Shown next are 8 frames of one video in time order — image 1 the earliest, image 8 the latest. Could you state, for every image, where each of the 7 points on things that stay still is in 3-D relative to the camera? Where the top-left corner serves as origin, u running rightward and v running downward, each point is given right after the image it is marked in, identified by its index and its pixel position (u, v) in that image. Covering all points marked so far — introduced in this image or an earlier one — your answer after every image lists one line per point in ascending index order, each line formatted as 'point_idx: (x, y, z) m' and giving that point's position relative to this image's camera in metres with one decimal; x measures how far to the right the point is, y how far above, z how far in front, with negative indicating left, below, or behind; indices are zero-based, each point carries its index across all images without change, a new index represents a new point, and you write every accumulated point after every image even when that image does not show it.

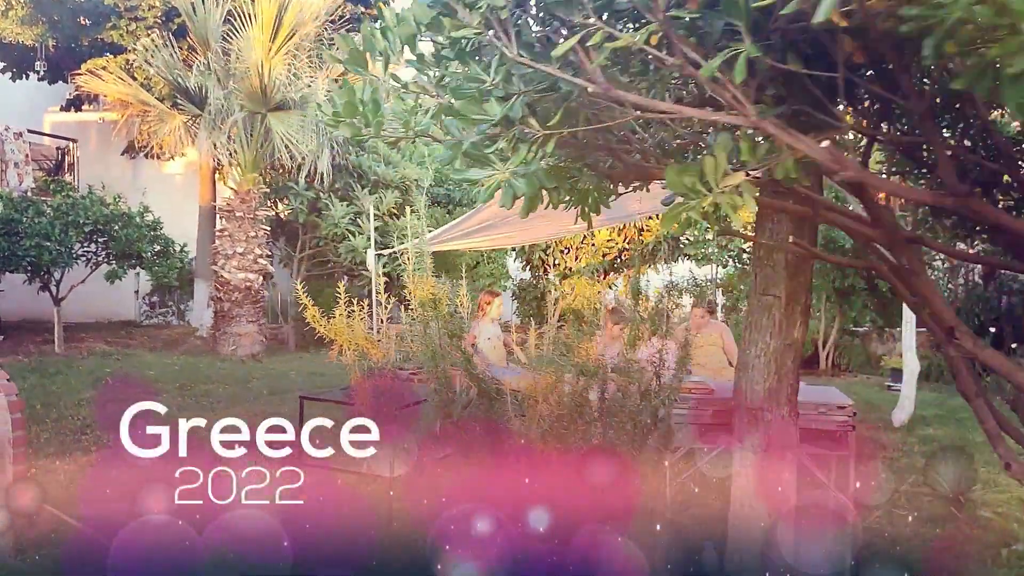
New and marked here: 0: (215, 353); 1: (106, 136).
0: (-1.5, -0.3, +4.6) m
1: (-2.0, +0.7, +4.5) m
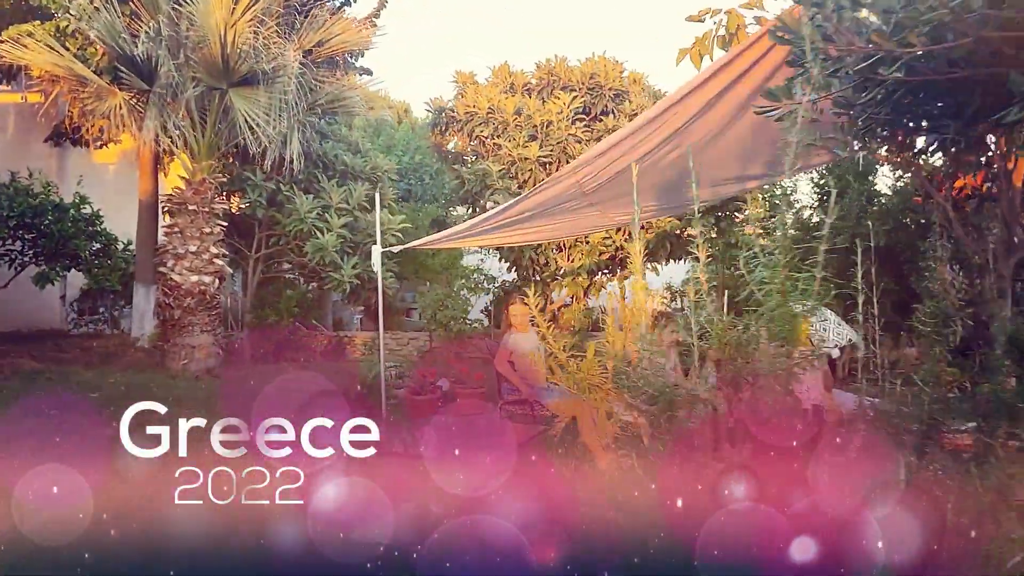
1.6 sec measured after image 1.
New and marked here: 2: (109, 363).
0: (-1.5, -0.3, +3.9) m
1: (-2.0, +0.7, +3.7) m
2: (-1.7, -0.3, +3.8) m
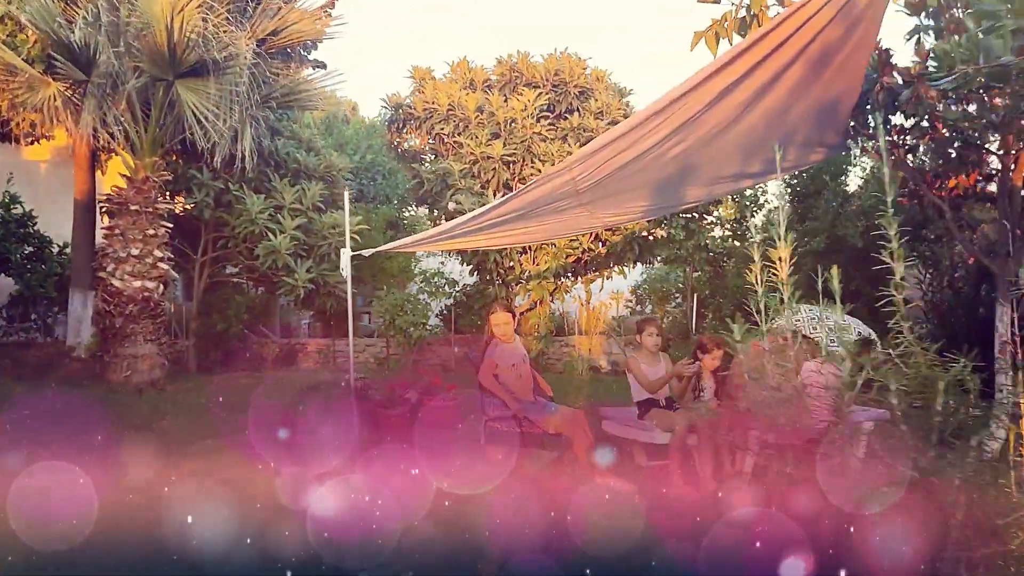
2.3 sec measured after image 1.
0: (-1.6, -0.4, +3.6) m
1: (-2.1, +0.7, +3.4) m
2: (-1.8, -0.3, +3.5) m
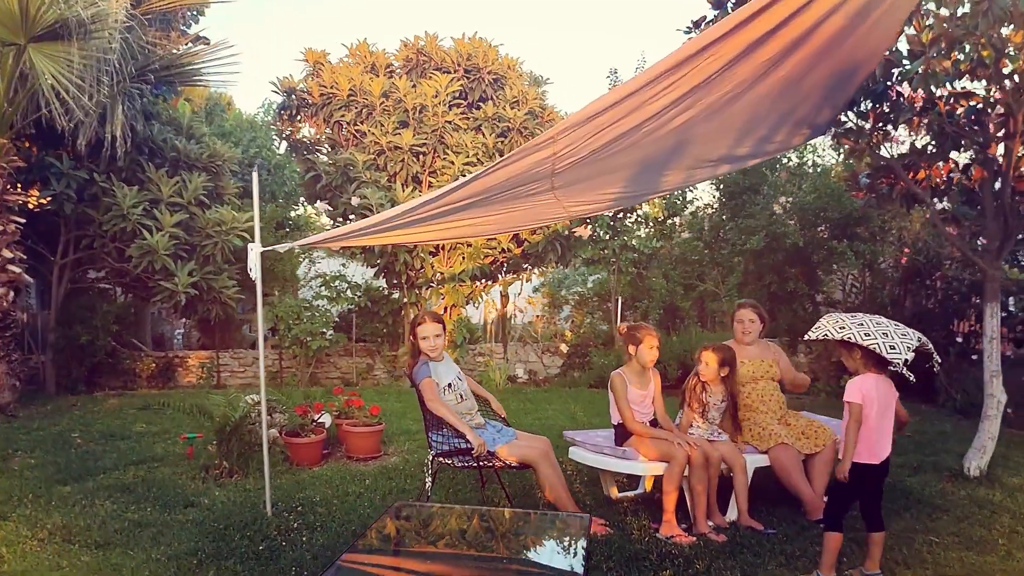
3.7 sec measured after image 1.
0: (-1.8, -0.4, +2.9) m
1: (-2.3, +0.7, +2.7) m
2: (-2.0, -0.4, +2.8) m
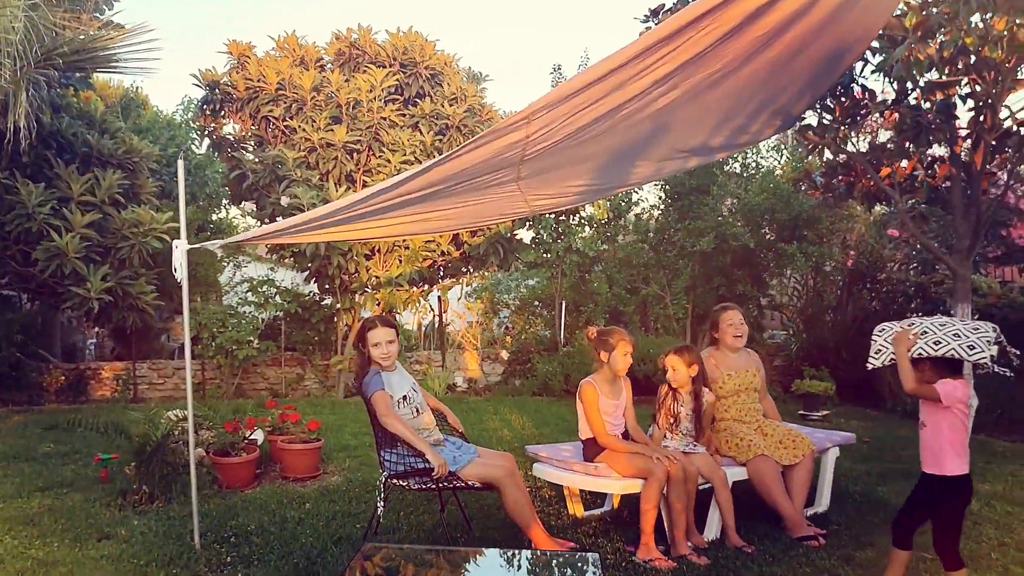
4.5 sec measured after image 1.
0: (-1.9, -0.4, +2.5) m
1: (-2.4, +0.6, +2.3) m
2: (-2.2, -0.4, +2.4) m
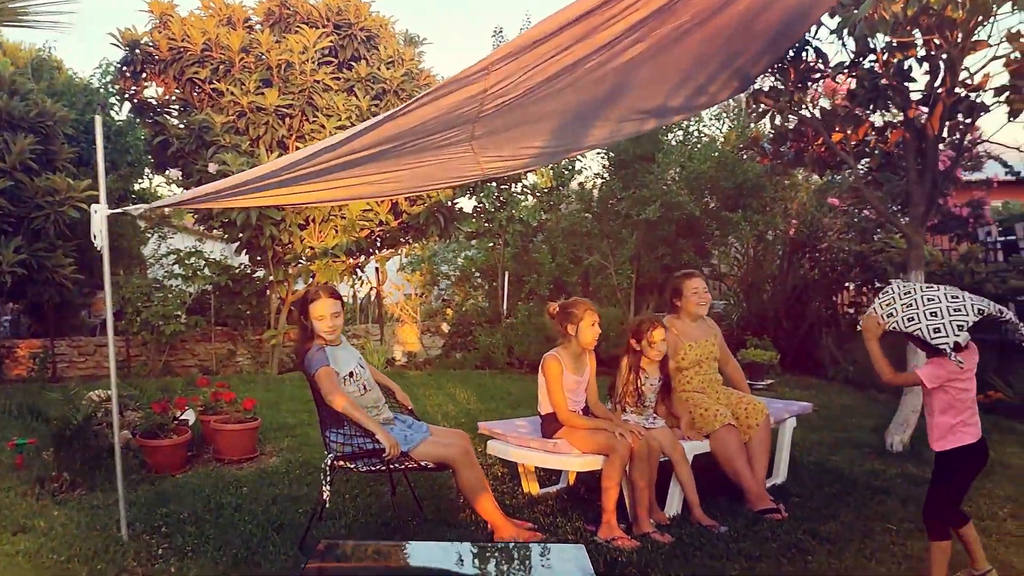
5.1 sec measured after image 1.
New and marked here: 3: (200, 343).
0: (-2.1, -0.3, +2.3) m
1: (-2.5, +0.7, +2.0) m
2: (-2.3, -0.3, +2.2) m
3: (-1.4, -0.2, +4.1) m
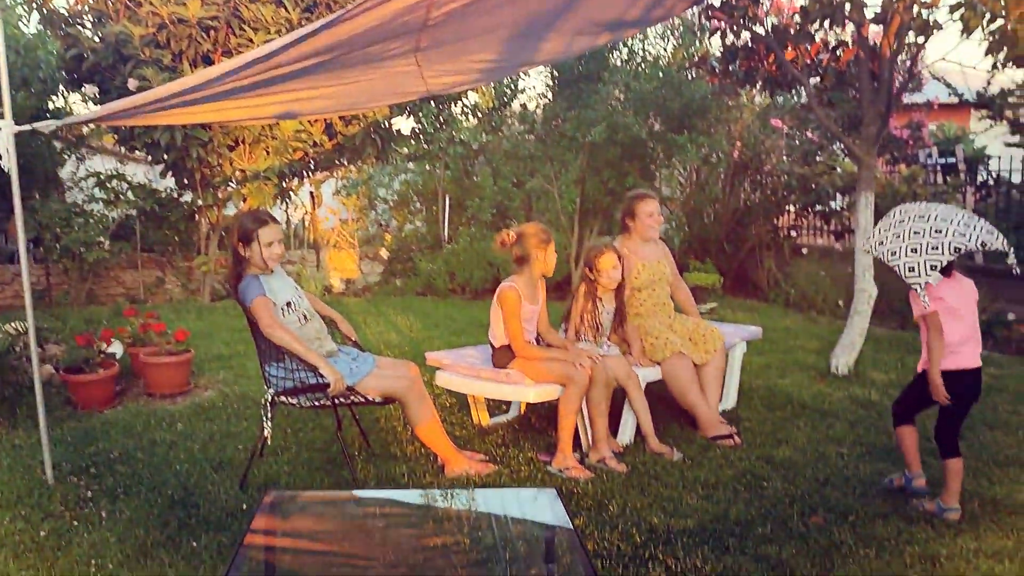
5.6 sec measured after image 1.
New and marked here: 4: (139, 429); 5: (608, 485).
0: (-2.2, -0.2, +2.1) m
1: (-2.6, +0.8, +1.6) m
2: (-2.4, -0.2, +1.9) m
3: (-1.7, +0.1, +3.9) m
4: (-0.8, -0.3, +2.0) m
5: (+0.2, -0.3, +1.6) m
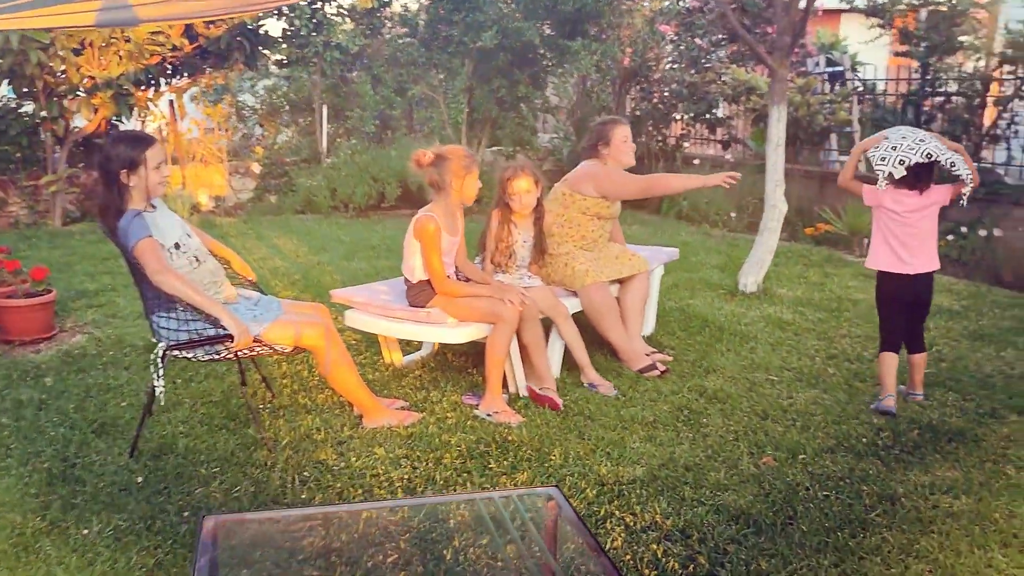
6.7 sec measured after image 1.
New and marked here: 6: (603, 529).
0: (-2.4, -0.1, +1.6) m
1: (-2.8, +0.9, +1.0) m
2: (-2.5, -0.1, +1.4) m
3: (-2.1, +0.4, +3.5) m
4: (-1.0, -0.2, +1.7) m
5: (+0.1, -0.2, +1.5) m
6: (+0.1, -0.3, +1.2) m
